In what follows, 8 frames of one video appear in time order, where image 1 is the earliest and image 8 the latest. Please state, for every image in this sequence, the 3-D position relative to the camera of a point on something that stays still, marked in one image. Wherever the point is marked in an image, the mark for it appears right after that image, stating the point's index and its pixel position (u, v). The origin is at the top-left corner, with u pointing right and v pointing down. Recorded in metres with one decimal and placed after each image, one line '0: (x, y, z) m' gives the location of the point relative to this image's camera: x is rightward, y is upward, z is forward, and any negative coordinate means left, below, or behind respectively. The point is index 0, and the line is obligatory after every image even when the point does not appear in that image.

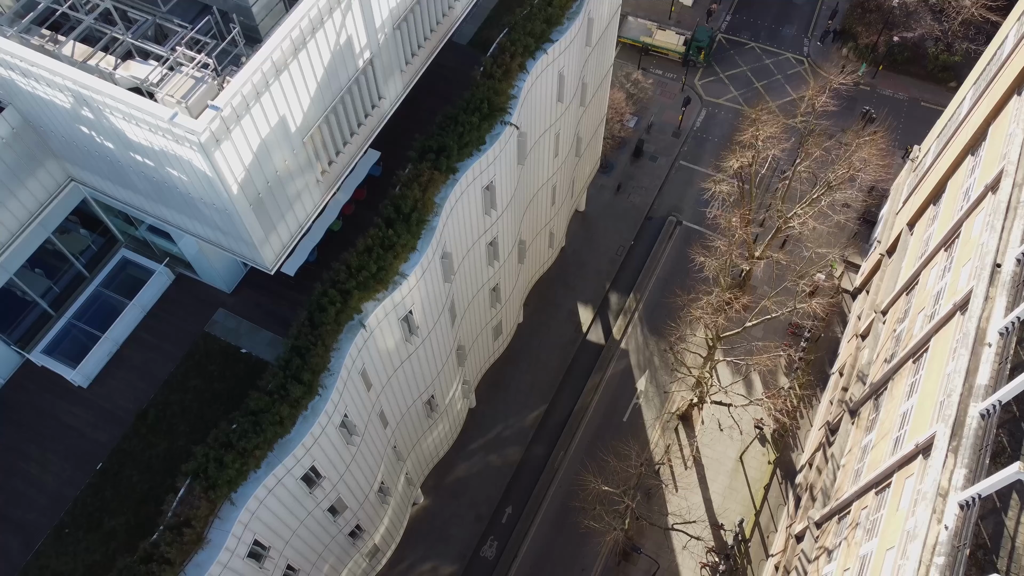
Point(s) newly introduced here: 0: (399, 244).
0: (-2.4, +0.9, +19.7) m
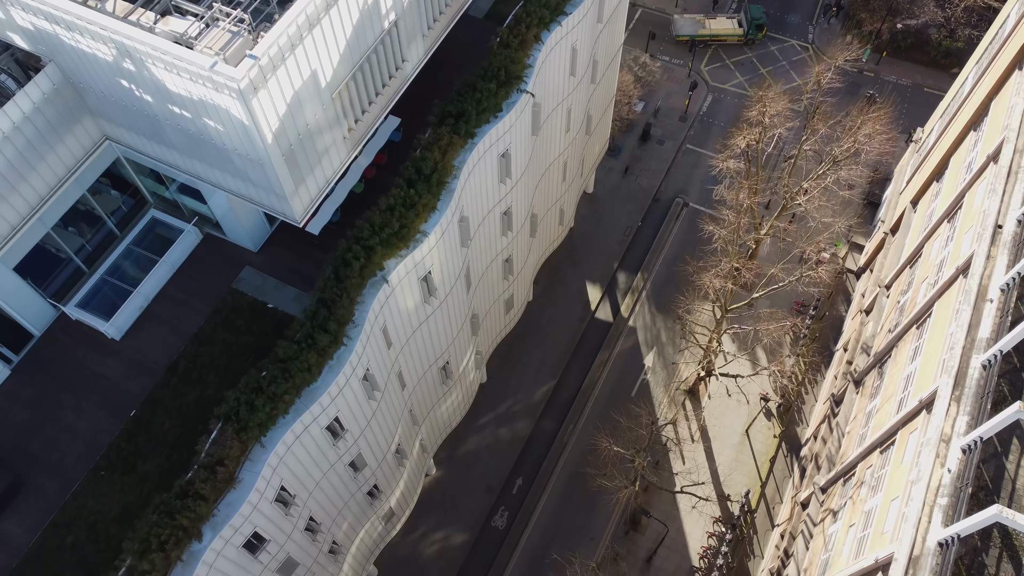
0: (-2.0, +1.9, +20.4) m
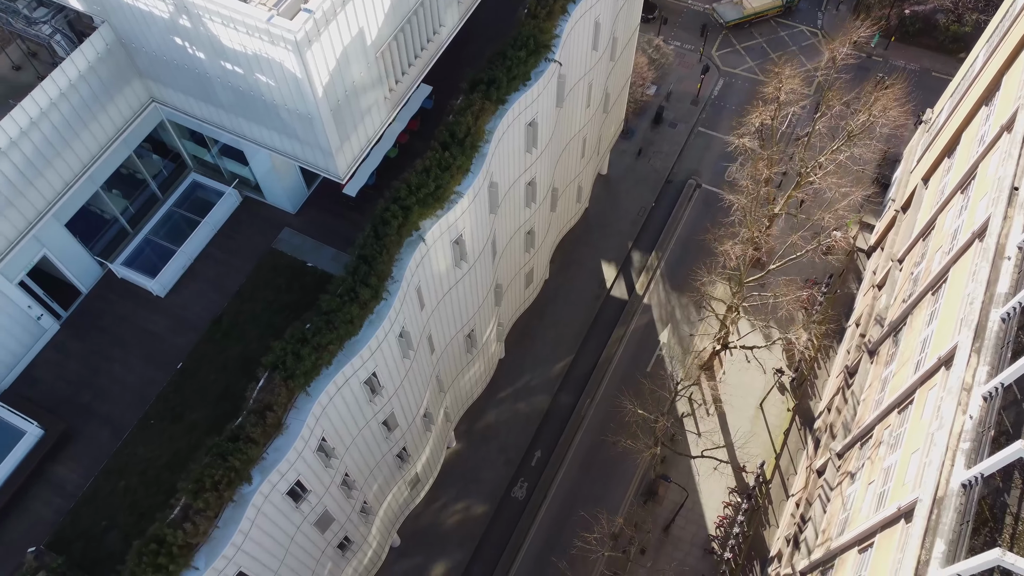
0: (-1.3, +2.8, +21.1) m
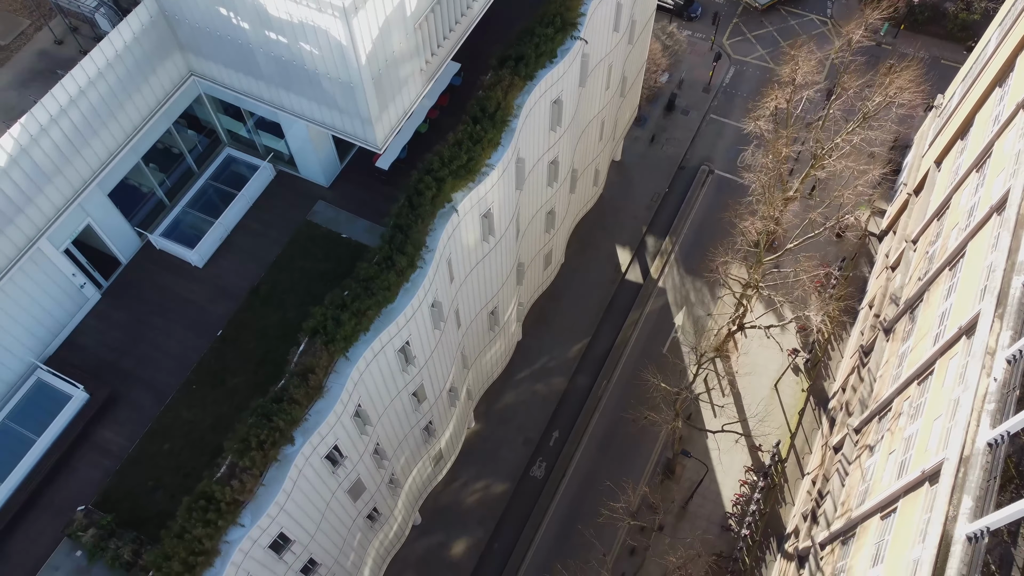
0: (-0.6, +3.4, +21.5) m
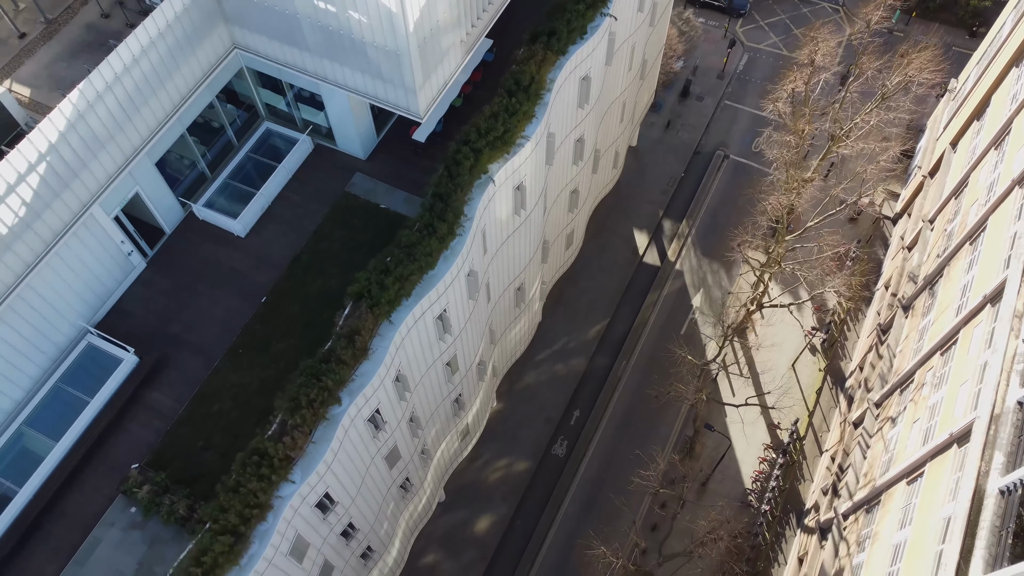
0: (+0.2, +4.2, +21.9) m
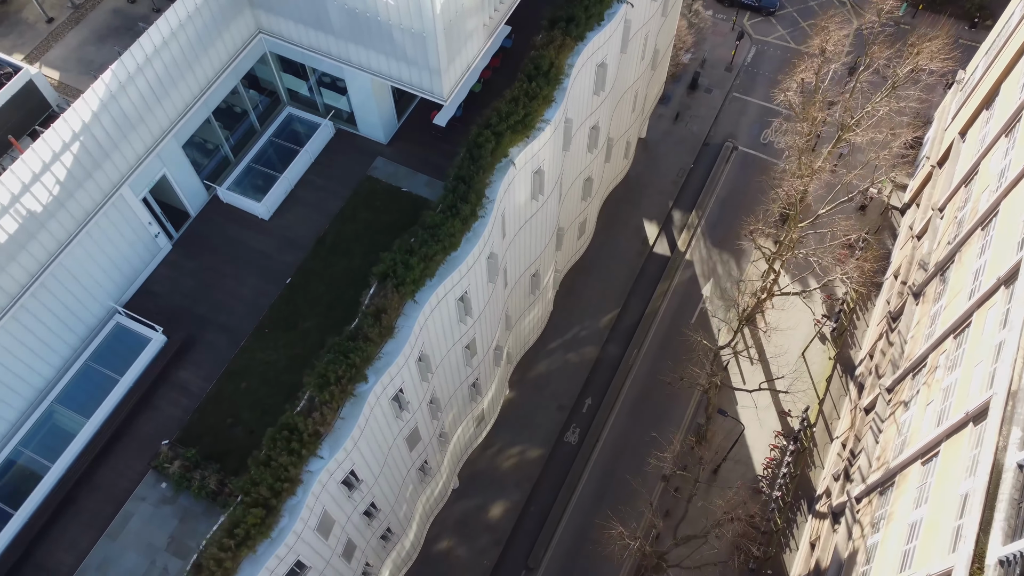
0: (+0.7, +4.6, +22.2) m
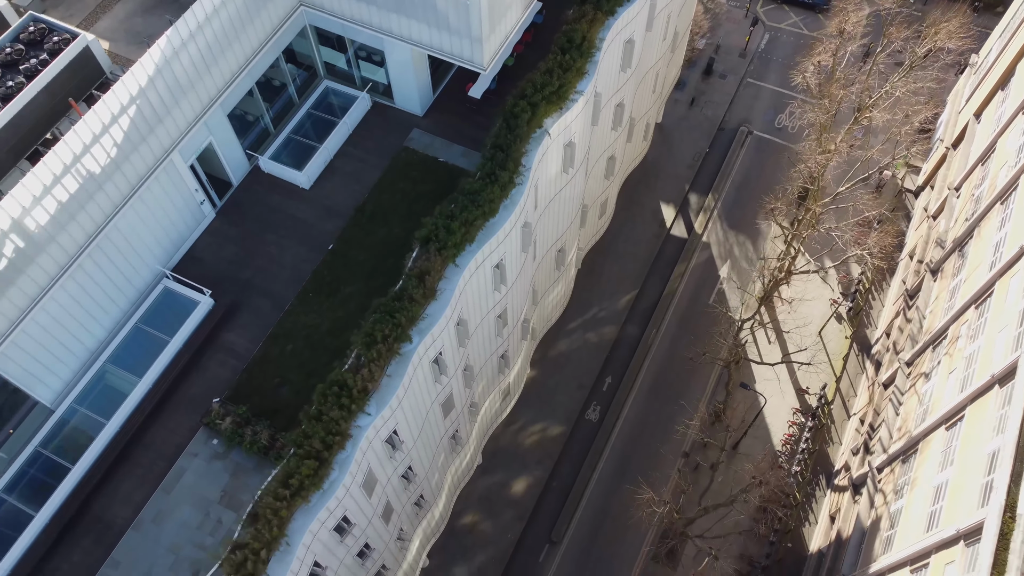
0: (+1.5, +5.4, +22.7) m
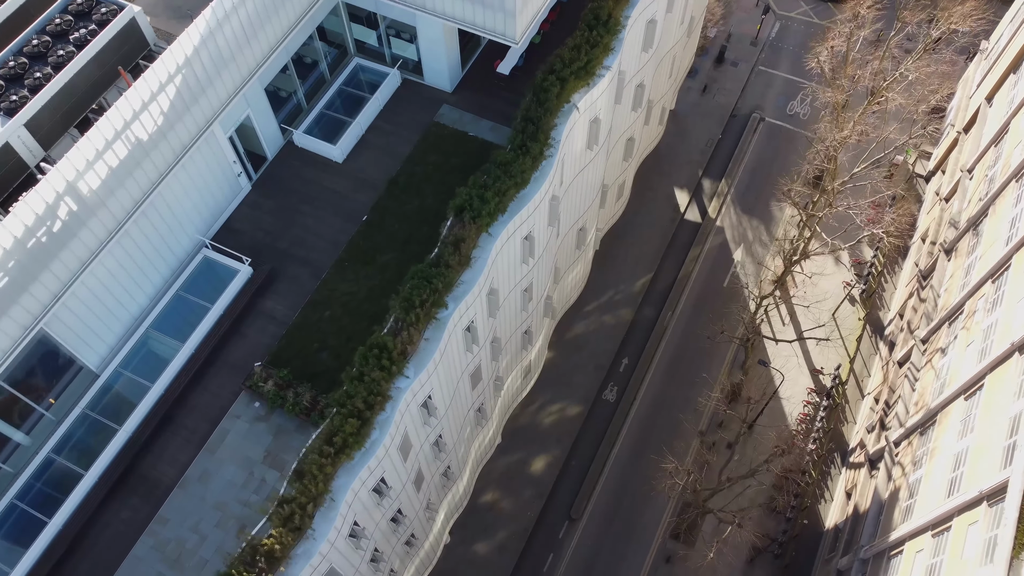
0: (+2.2, +6.1, +23.2) m
